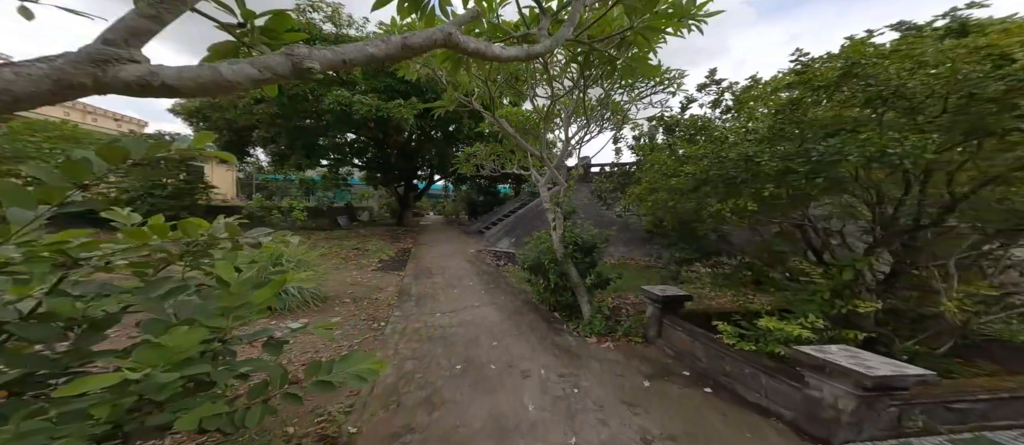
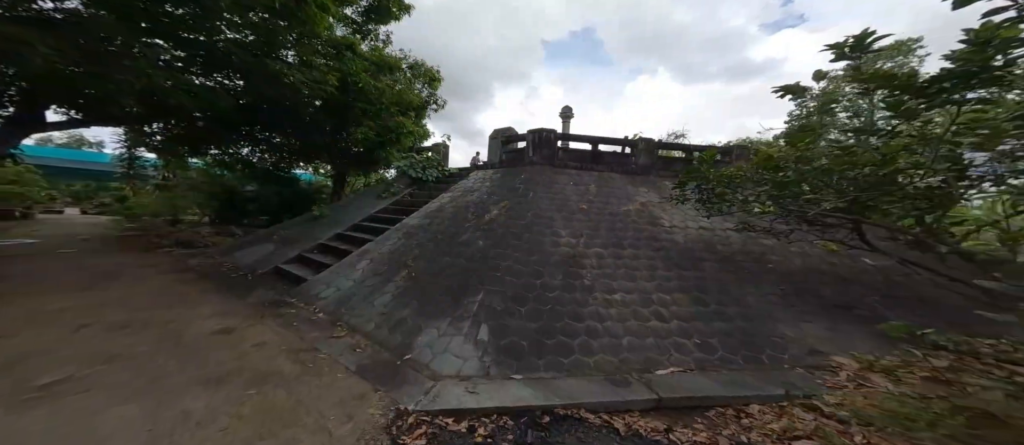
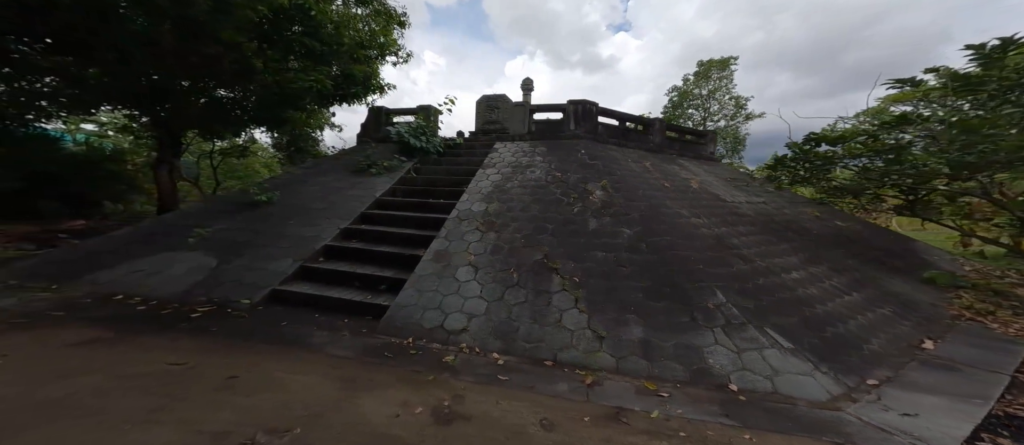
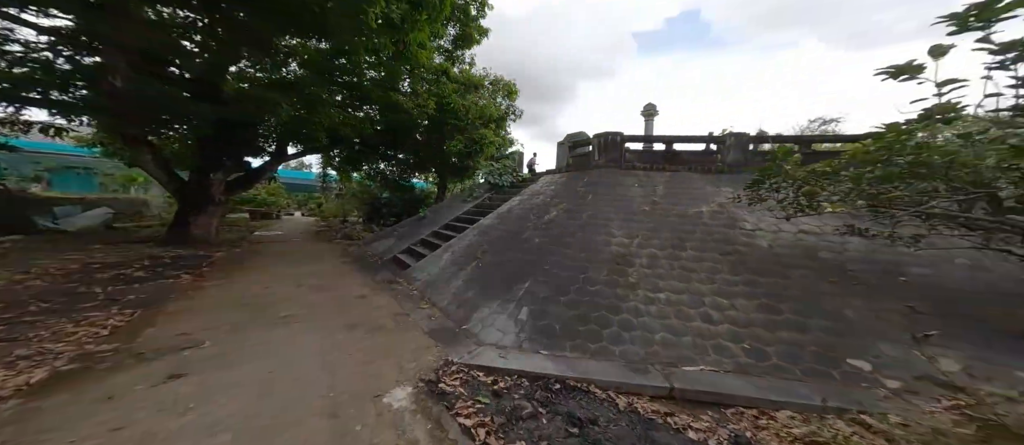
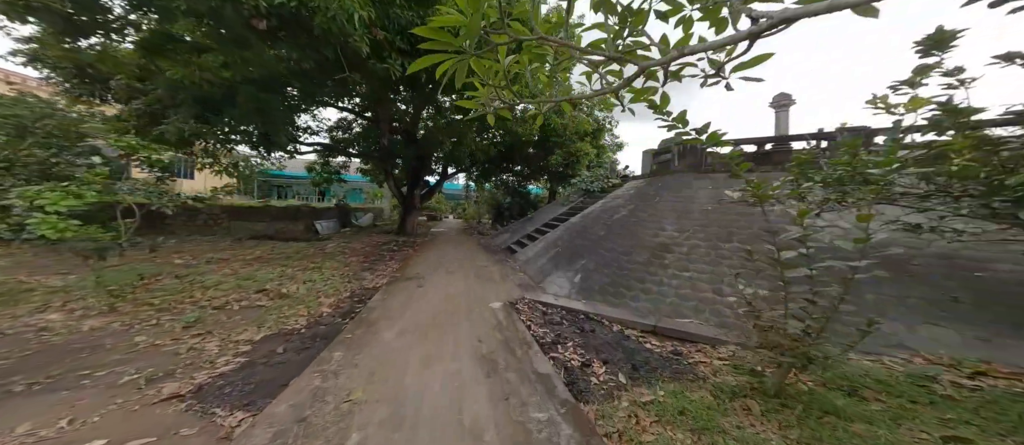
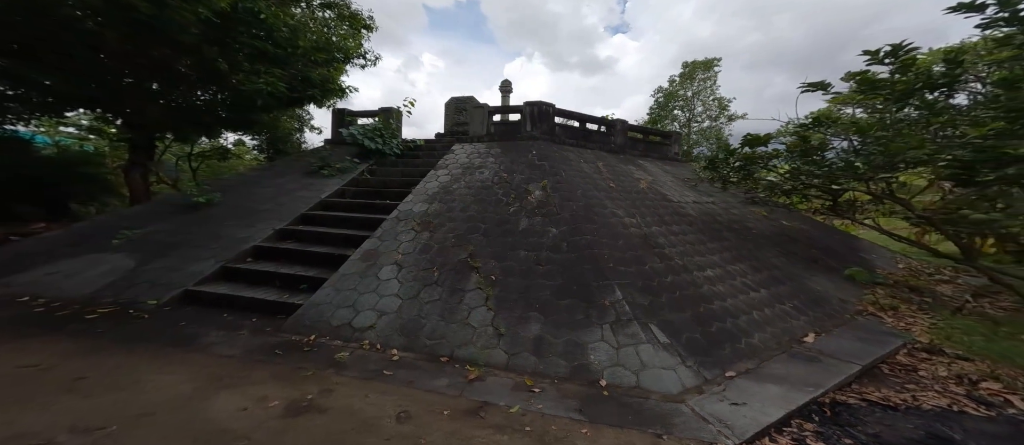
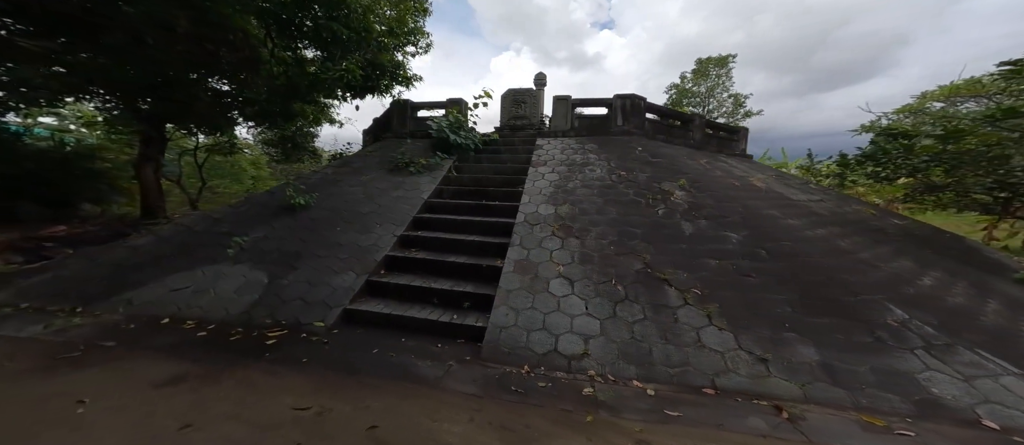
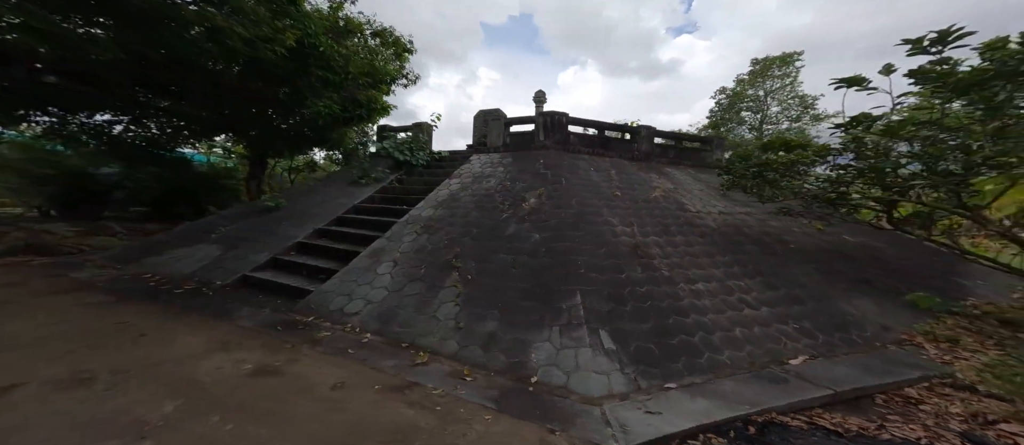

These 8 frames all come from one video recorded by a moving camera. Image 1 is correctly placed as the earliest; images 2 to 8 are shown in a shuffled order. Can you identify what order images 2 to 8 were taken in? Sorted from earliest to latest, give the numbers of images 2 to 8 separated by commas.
5, 4, 2, 8, 6, 3, 7
